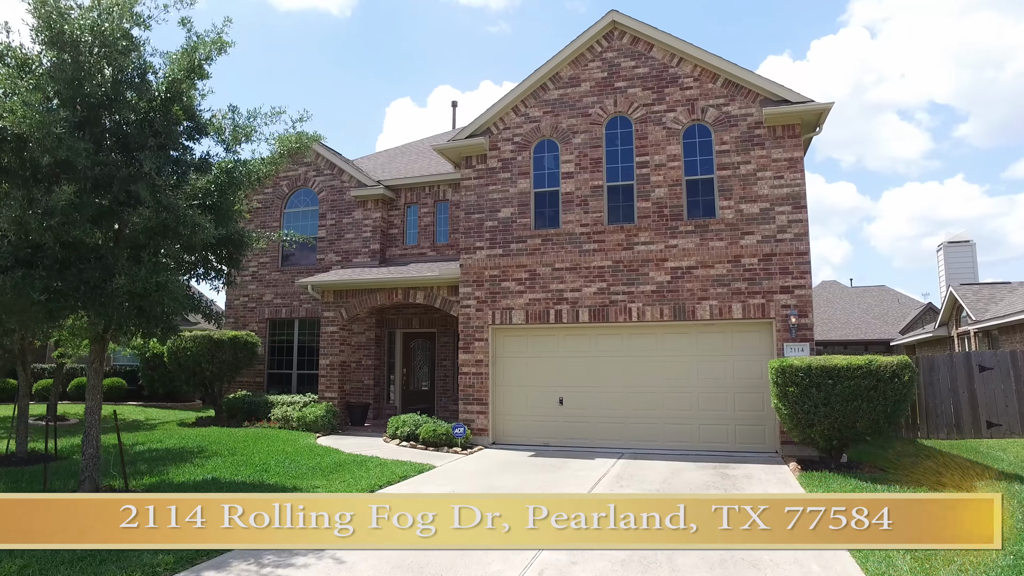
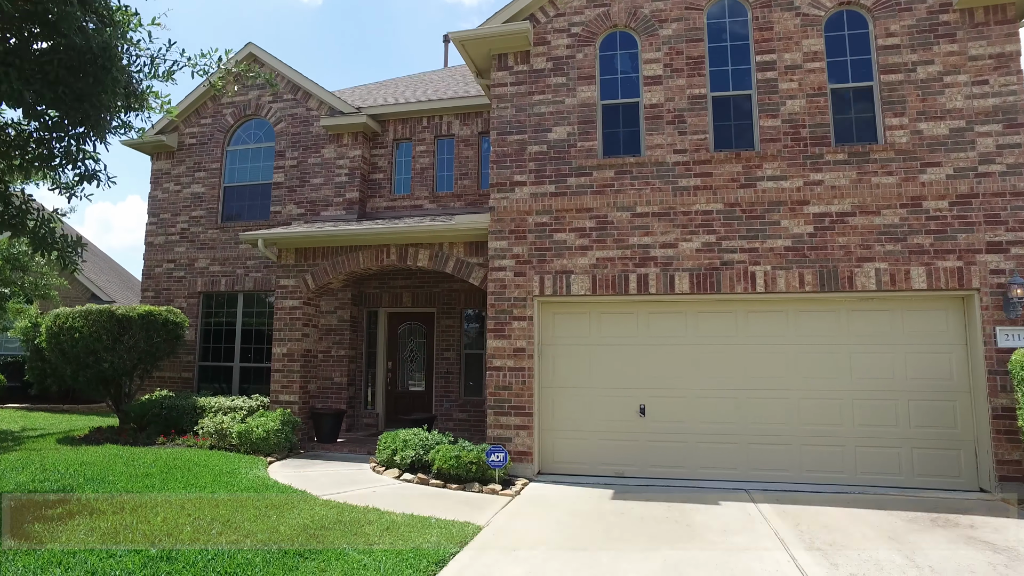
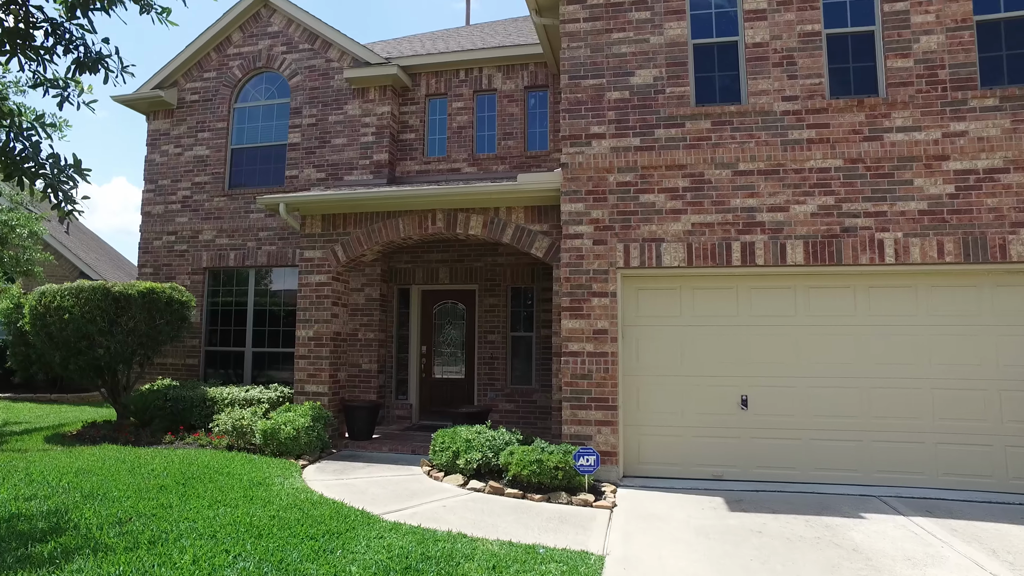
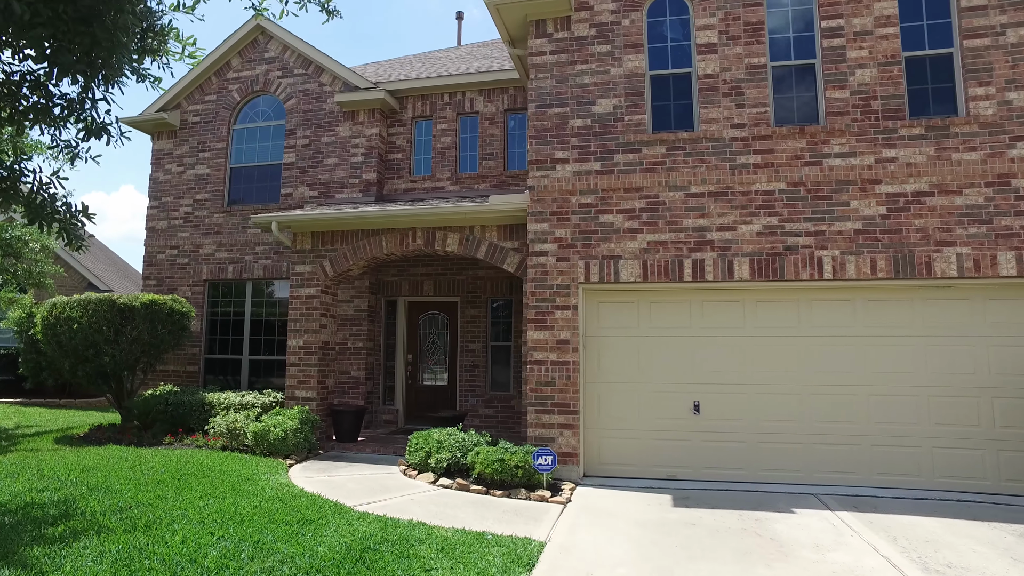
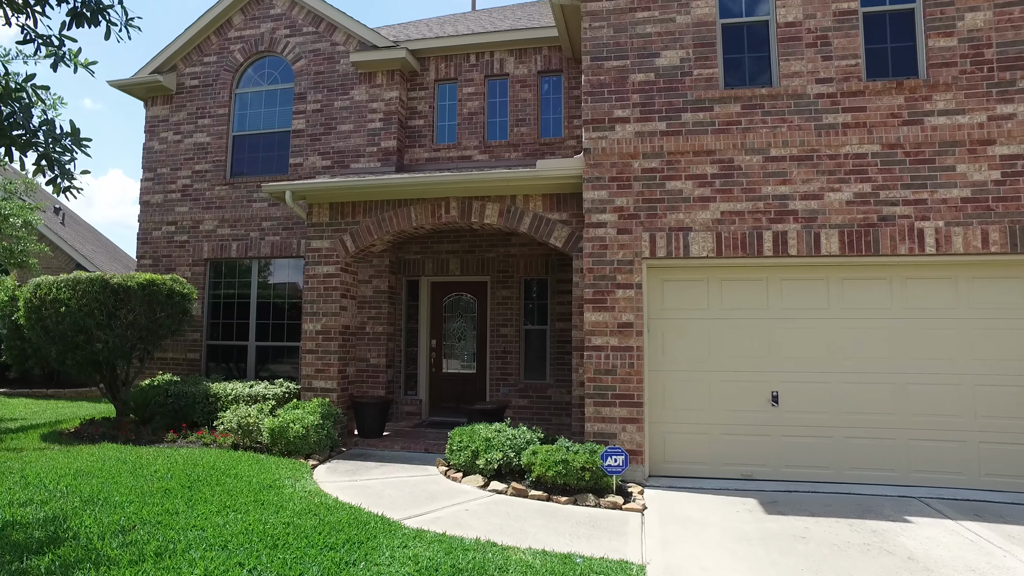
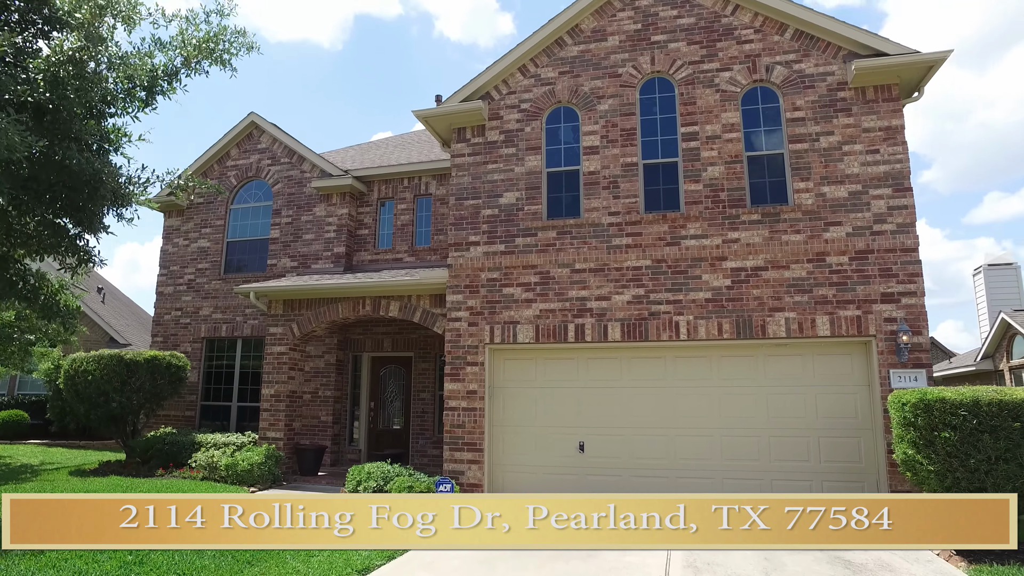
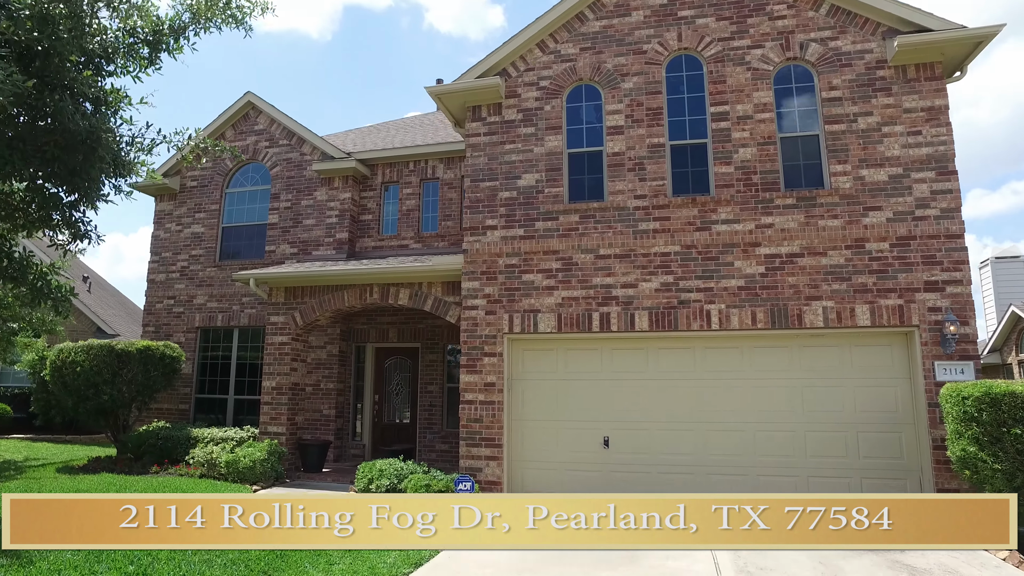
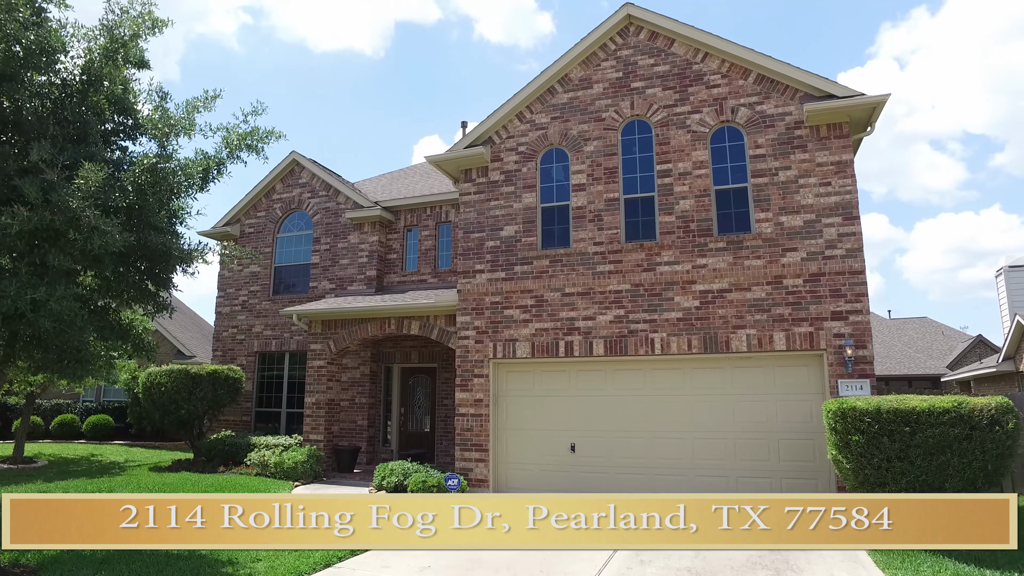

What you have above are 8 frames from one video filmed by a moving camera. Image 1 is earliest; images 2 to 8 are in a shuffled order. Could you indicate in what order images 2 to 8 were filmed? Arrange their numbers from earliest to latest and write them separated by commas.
8, 6, 7, 2, 4, 3, 5
